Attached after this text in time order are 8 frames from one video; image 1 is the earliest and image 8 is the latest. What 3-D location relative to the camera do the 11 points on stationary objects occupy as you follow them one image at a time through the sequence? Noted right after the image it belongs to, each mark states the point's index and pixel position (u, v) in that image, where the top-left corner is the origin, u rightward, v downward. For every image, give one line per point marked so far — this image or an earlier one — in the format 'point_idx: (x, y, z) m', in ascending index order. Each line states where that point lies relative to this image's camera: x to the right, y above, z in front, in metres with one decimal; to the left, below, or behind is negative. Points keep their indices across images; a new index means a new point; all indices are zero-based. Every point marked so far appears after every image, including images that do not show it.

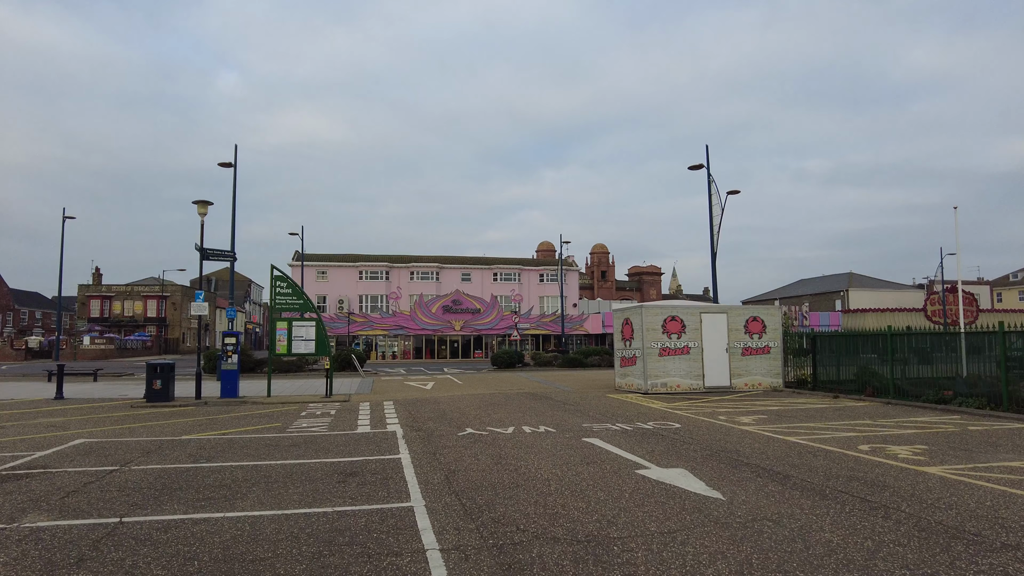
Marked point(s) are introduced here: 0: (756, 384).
0: (+7.4, -2.9, +19.9) m
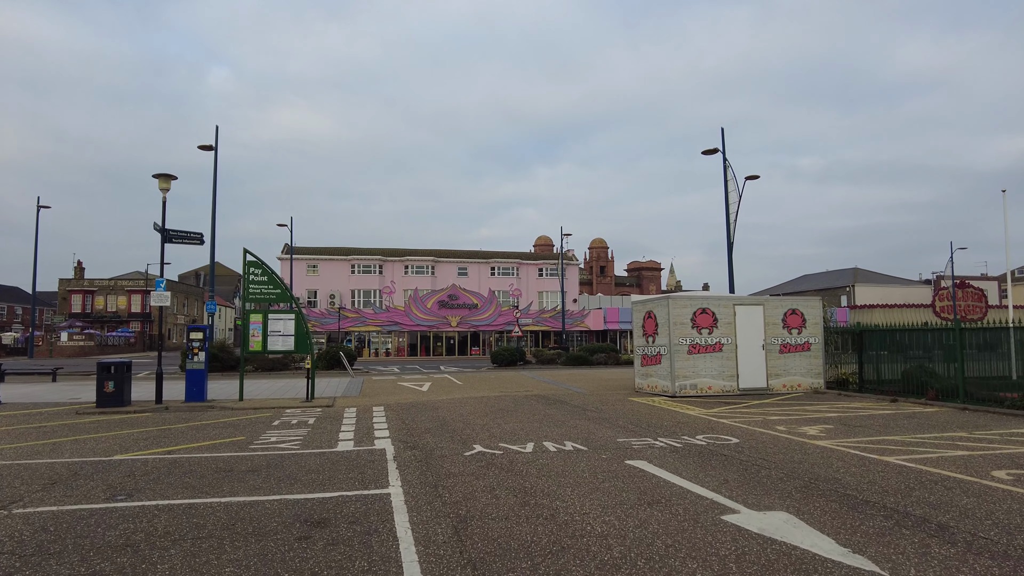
0: (+7.6, -2.6, +17.7) m
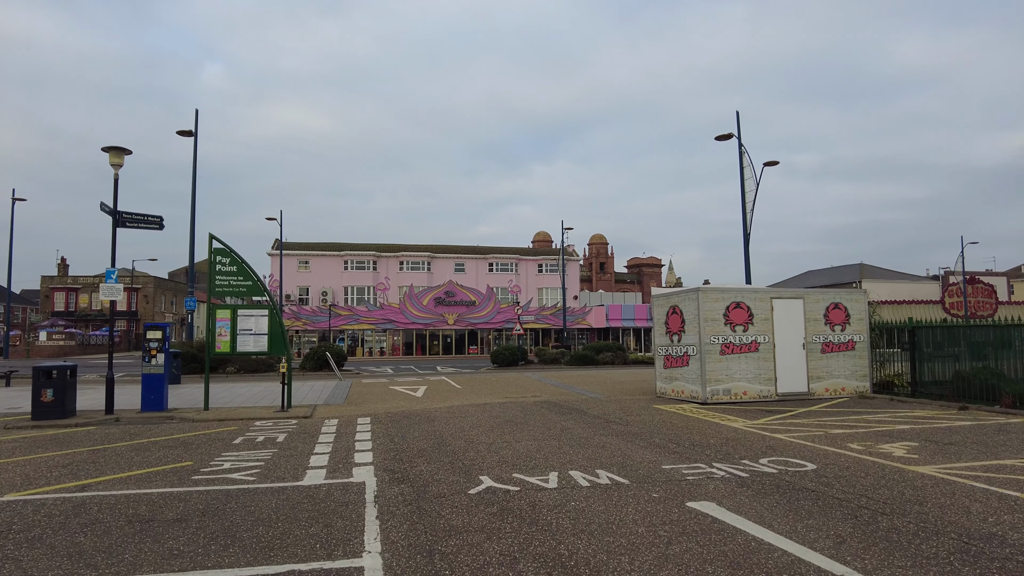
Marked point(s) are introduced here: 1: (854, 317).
0: (+7.8, -2.4, +15.6) m
1: (+8.3, -0.7, +16.0) m
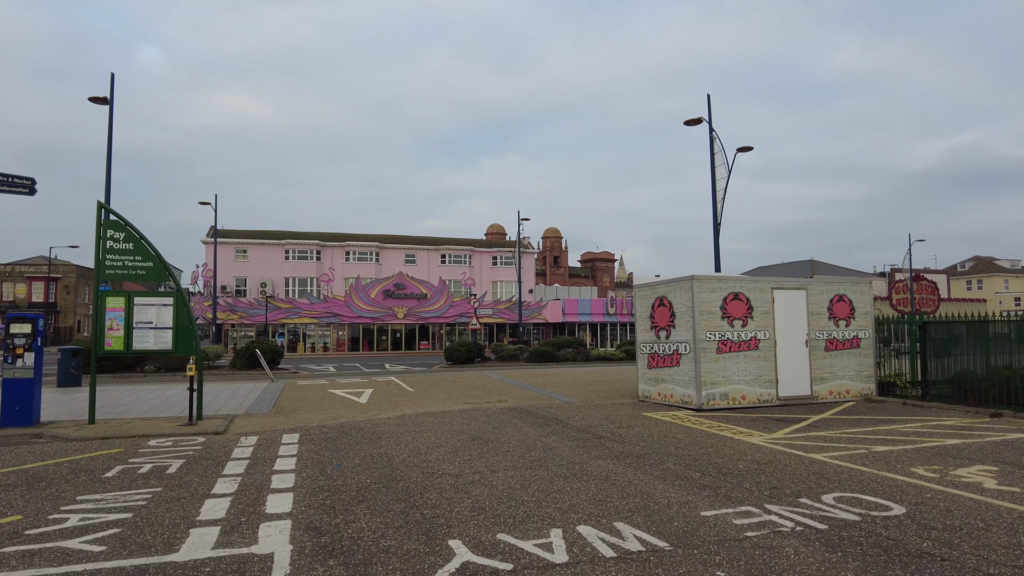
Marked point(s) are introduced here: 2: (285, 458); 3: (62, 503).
0: (+7.0, -2.2, +13.9) m
1: (+7.5, -0.5, +14.2) m
2: (-2.8, -2.1, +8.2) m
3: (-4.1, -2.0, +6.0) m
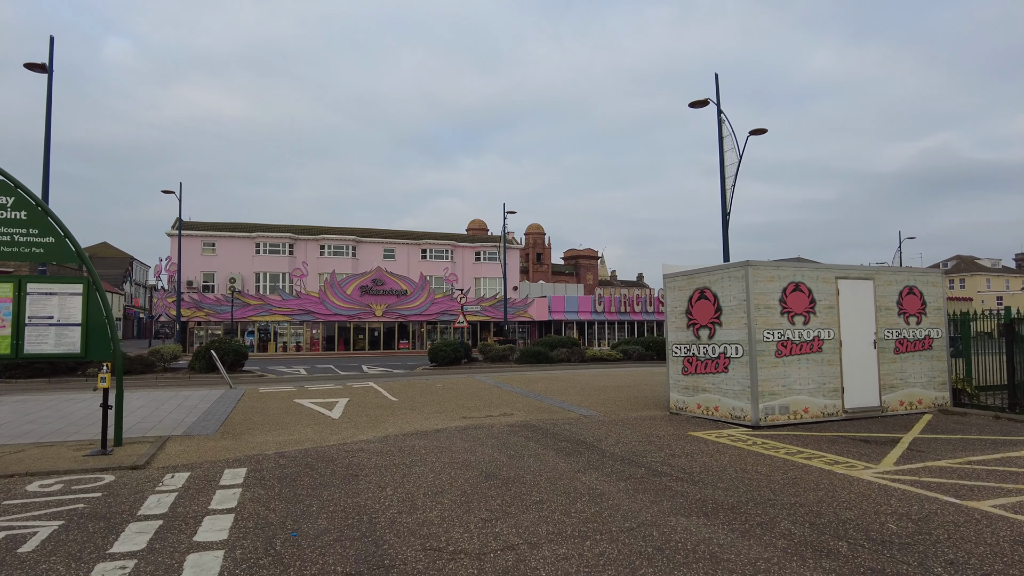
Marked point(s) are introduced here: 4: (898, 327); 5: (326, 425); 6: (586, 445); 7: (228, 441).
0: (+7.1, -2.0, +11.6) m
1: (+7.6, -0.3, +12.0) m
2: (-2.5, -1.9, +5.6) m
3: (-3.7, -1.8, +3.3) m
4: (+6.8, -0.7, +11.6) m
5: (-3.0, -2.2, +10.5) m
6: (+1.0, -2.1, +8.5) m
7: (-3.9, -2.1, +9.0) m
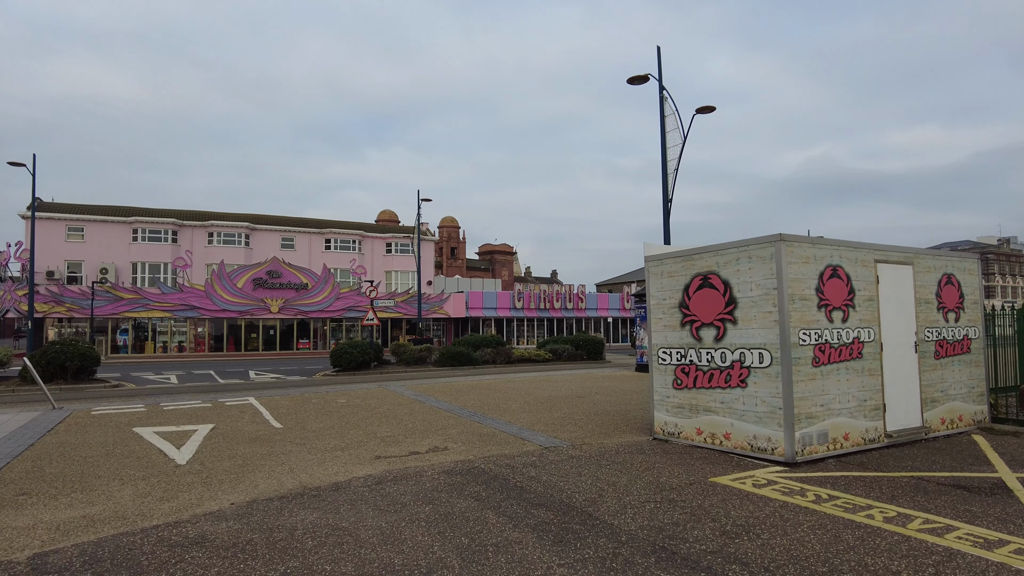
0: (+6.2, -1.9, +9.2) m
1: (+6.7, -0.2, +9.7) m
2: (-2.5, -1.7, +1.9) m
3: (-3.3, -1.6, -0.5) m
4: (+5.9, -0.5, +9.2) m
5: (-3.6, -1.9, +6.8) m
6: (+0.5, -1.9, +5.3) m
7: (-4.3, -1.9, +5.2) m
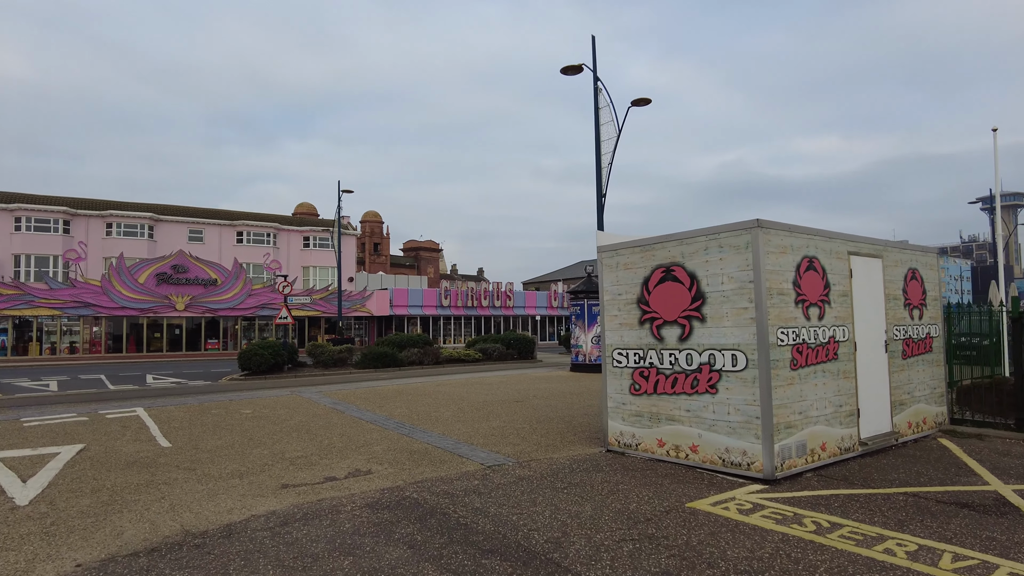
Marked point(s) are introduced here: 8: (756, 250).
0: (+5.4, -1.8, +8.7) m
1: (+5.8, -0.1, +9.2) m
2: (-2.4, -1.6, +0.4) m
3: (-3.0, -1.5, -2.0) m
4: (+5.1, -0.4, +8.6) m
5: (-4.1, -1.8, +5.1) m
6: (+0.2, -1.8, +4.2) m
7: (-4.6, -1.8, +3.5) m
8: (+2.4, +0.4, +6.5) m
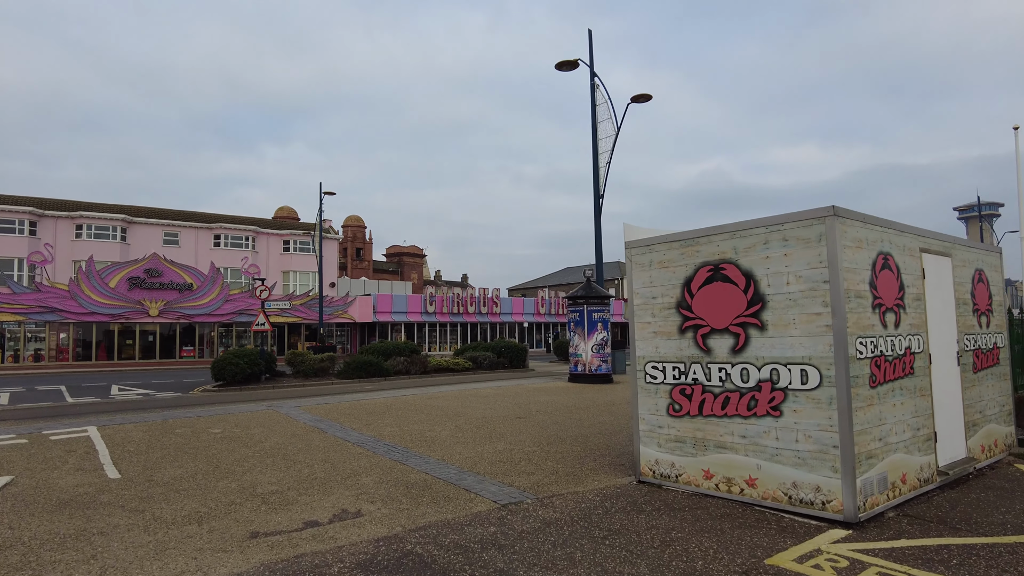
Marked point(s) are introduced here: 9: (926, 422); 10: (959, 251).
0: (+5.5, -1.8, +7.6) m
1: (+6.0, -0.2, +8.1) m
2: (-2.0, -1.6, -0.8) m
3: (-2.5, -1.4, -3.3) m
4: (+5.3, -0.5, +7.5) m
5: (-3.8, -1.8, +3.8) m
6: (+0.5, -1.8, +3.0) m
7: (-4.3, -1.7, +2.1) m
8: (+2.6, +0.4, +5.4) m
9: (+4.0, -1.3, +6.3) m
10: (+5.1, +0.4, +7.4) m
